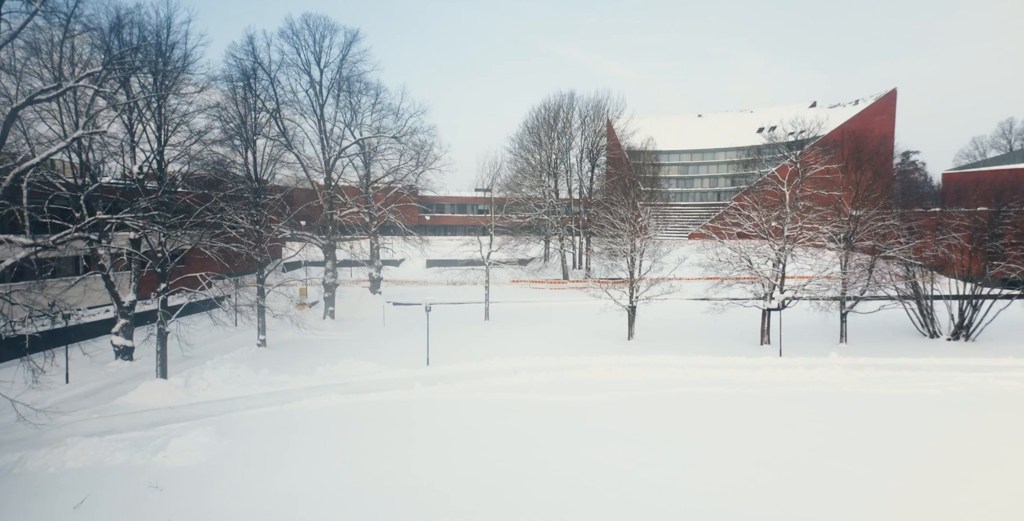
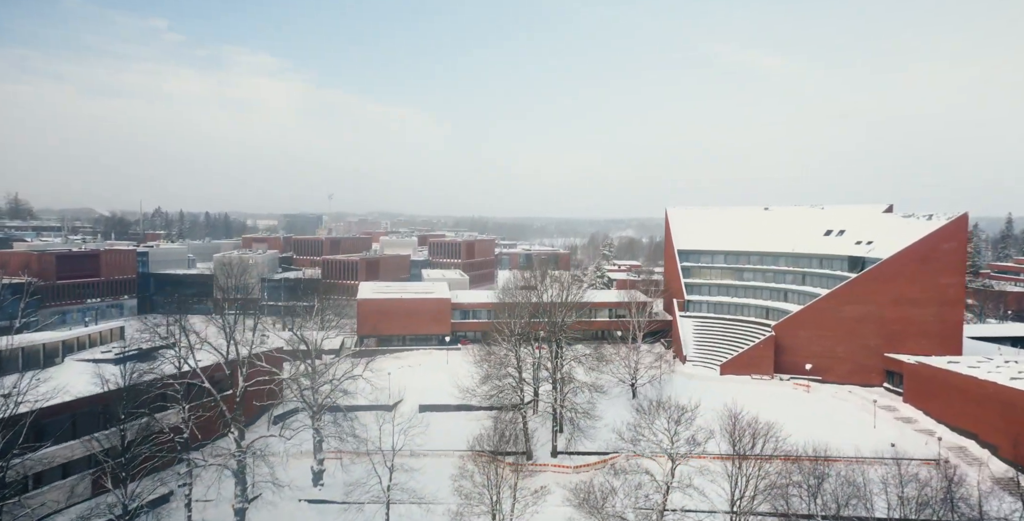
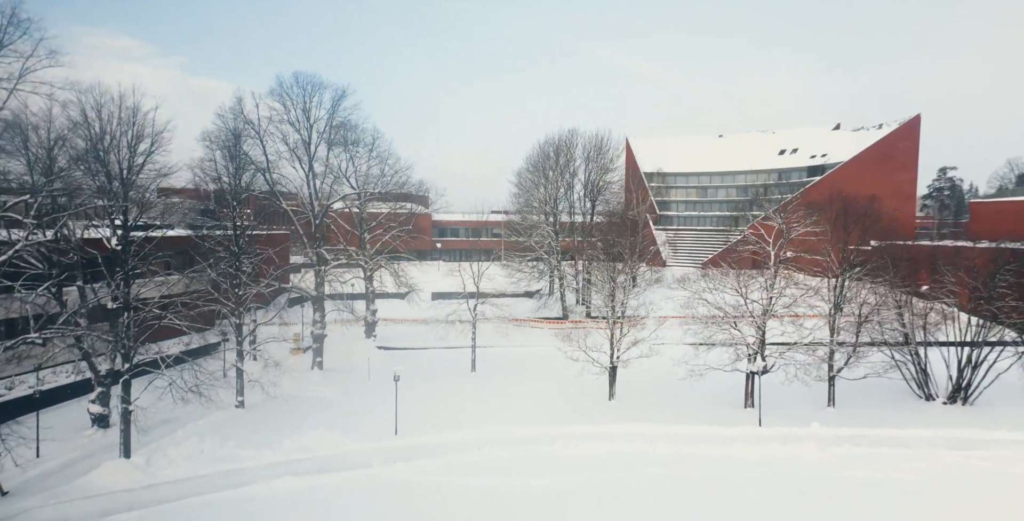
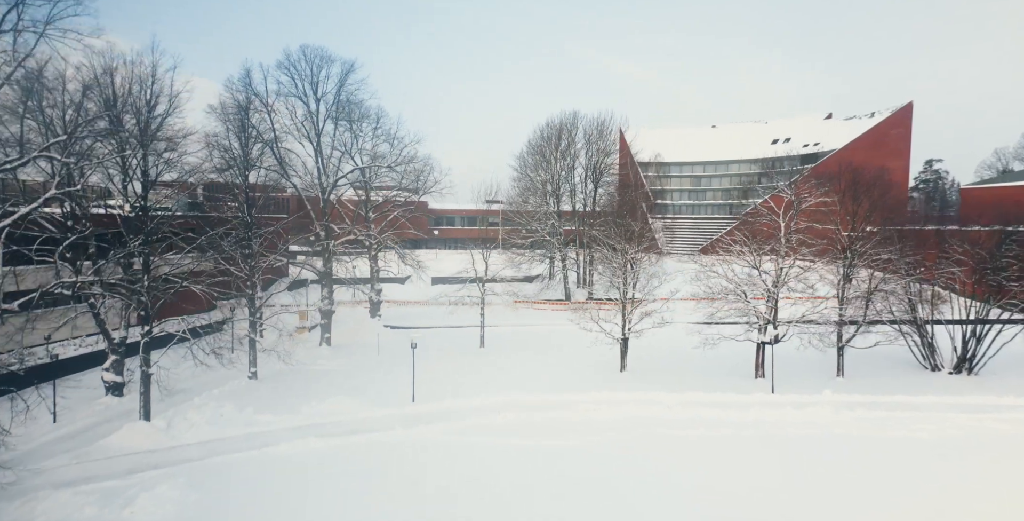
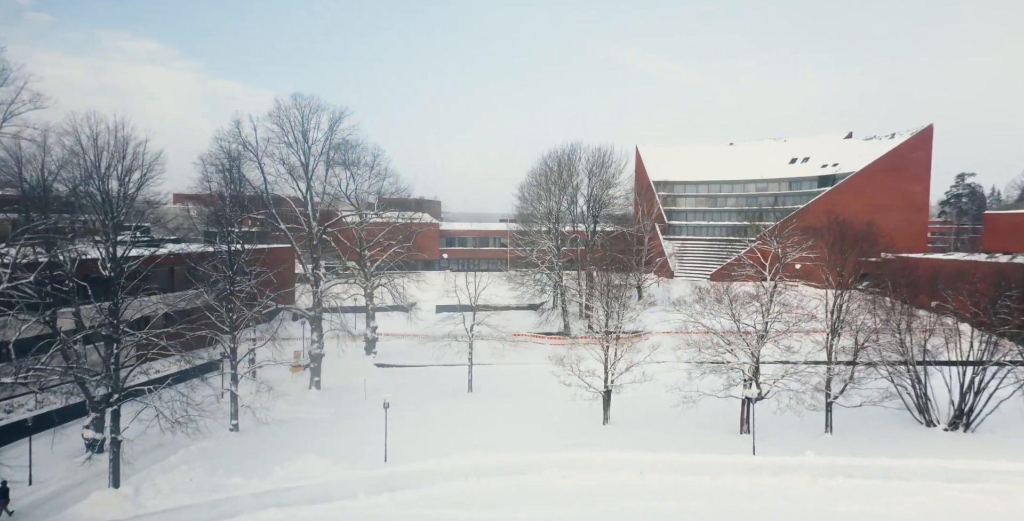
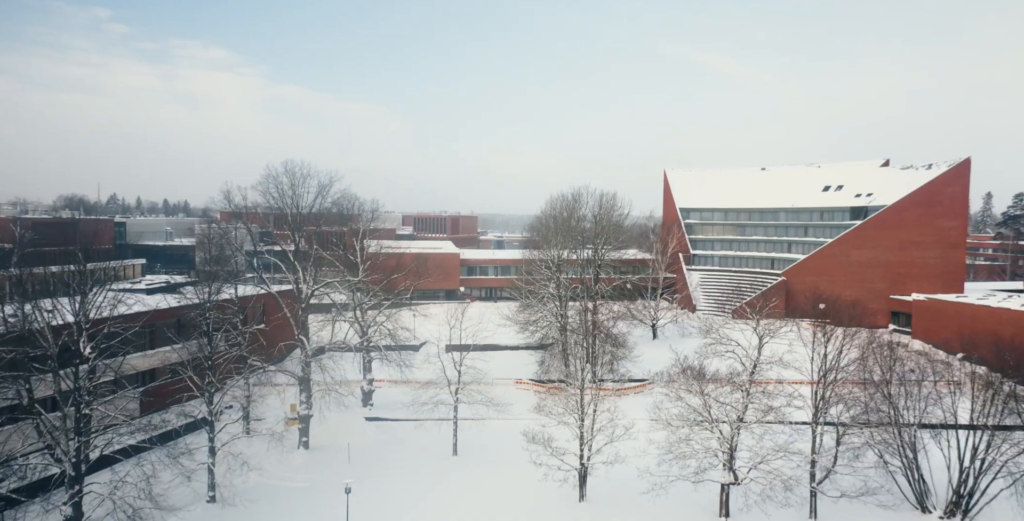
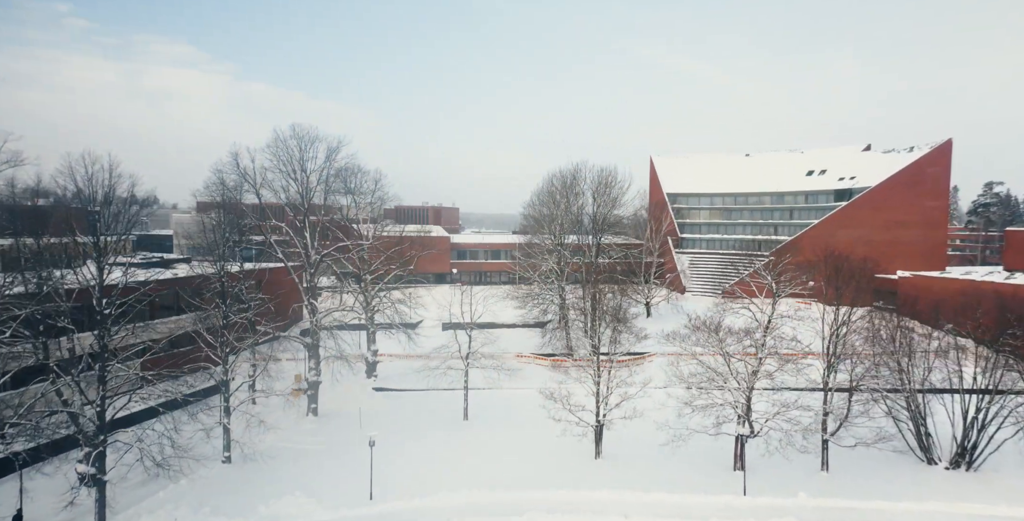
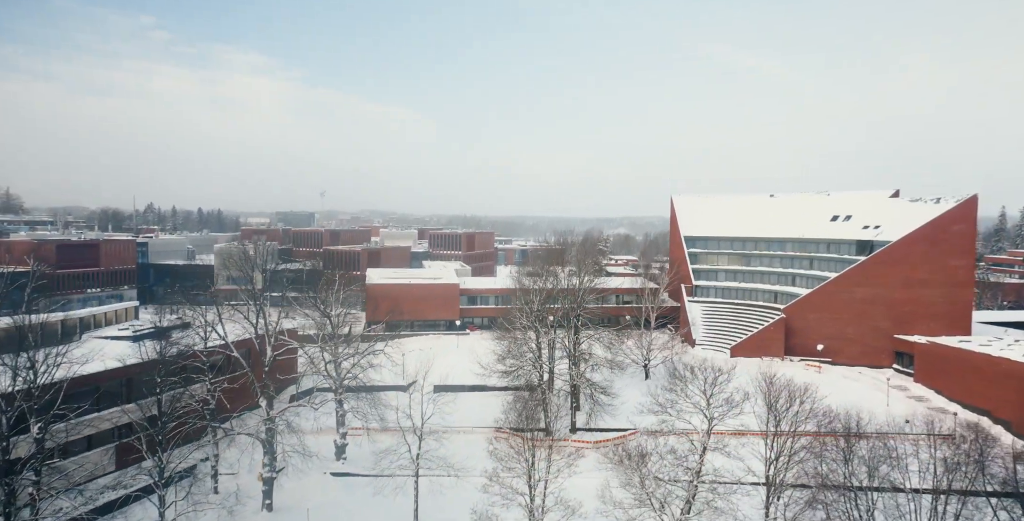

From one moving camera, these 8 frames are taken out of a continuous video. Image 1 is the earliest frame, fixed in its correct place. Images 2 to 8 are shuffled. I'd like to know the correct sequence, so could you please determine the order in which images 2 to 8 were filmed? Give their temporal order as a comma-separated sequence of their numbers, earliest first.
4, 3, 5, 7, 6, 8, 2
